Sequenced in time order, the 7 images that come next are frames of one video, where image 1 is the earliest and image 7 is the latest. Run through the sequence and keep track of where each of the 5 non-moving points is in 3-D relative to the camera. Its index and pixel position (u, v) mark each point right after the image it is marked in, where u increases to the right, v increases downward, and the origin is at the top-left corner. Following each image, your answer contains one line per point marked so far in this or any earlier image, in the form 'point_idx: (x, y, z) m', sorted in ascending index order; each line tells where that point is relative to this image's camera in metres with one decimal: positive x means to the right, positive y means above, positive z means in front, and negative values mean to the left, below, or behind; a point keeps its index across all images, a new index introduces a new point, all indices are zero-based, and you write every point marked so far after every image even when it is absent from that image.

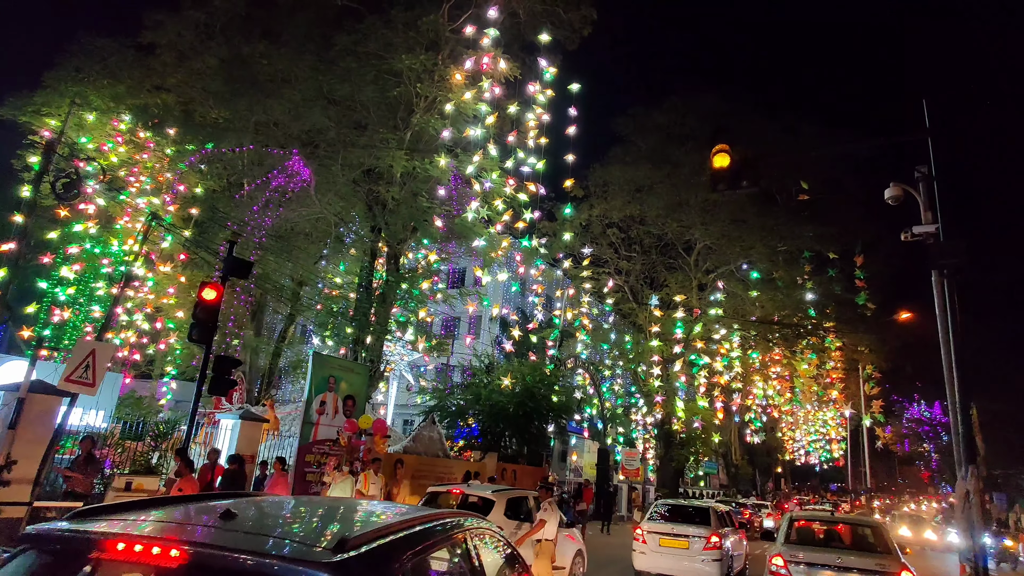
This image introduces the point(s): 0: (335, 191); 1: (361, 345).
0: (-4.7, +2.5, +16.2) m
1: (-4.1, -1.6, +16.5) m
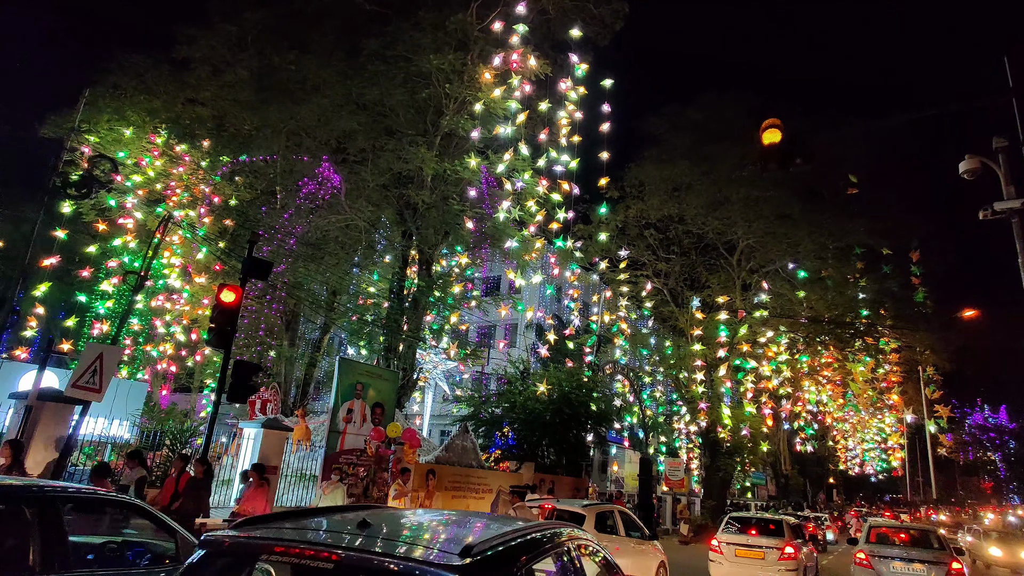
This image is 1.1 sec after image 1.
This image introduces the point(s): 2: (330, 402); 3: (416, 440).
0: (-3.9, +2.3, +16.0) m
1: (-3.1, -1.8, +16.2) m
2: (-2.8, -1.7, +9.2) m
3: (-1.6, -2.5, +9.7) m
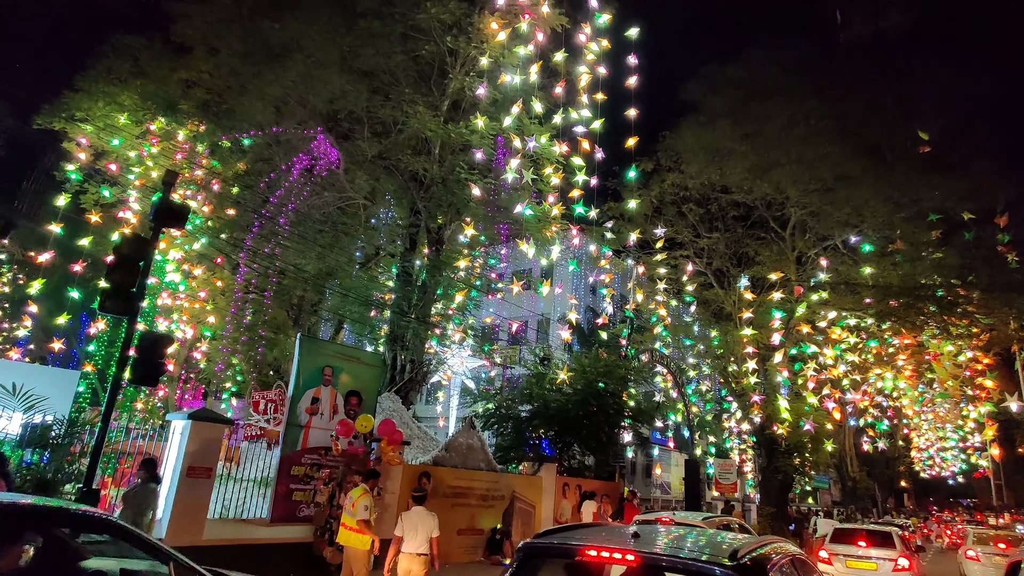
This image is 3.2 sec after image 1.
0: (-3.5, +2.7, +14.4) m
1: (-2.6, -1.3, +14.5) m
2: (-2.8, -1.3, +7.5) m
3: (-1.5, -1.9, +7.9) m
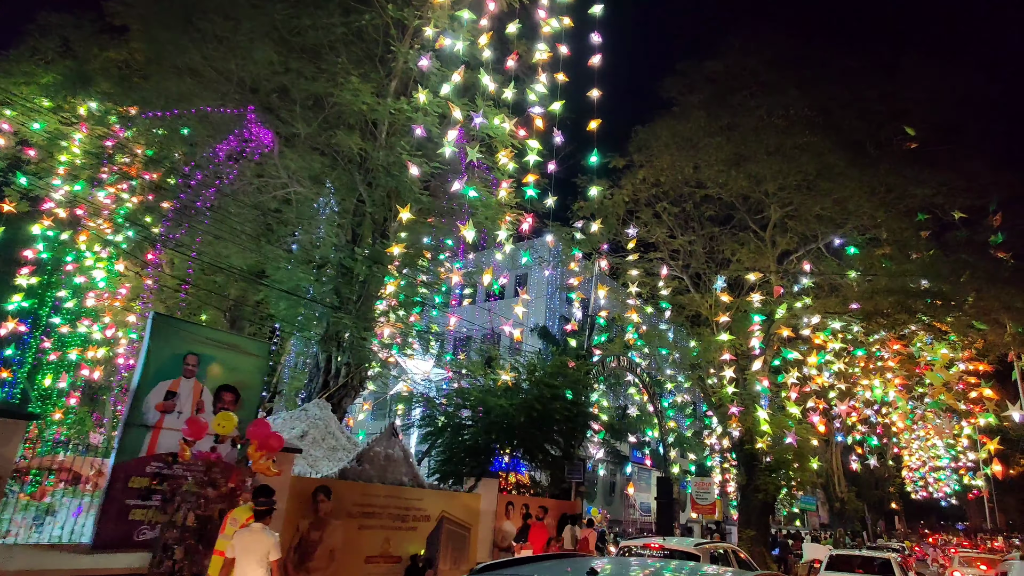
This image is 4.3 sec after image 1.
0: (-4.6, +2.8, +13.0) m
1: (-3.7, -1.2, +13.0) m
2: (-3.7, -0.9, +6.0) m
3: (-2.5, -1.6, +6.4) m
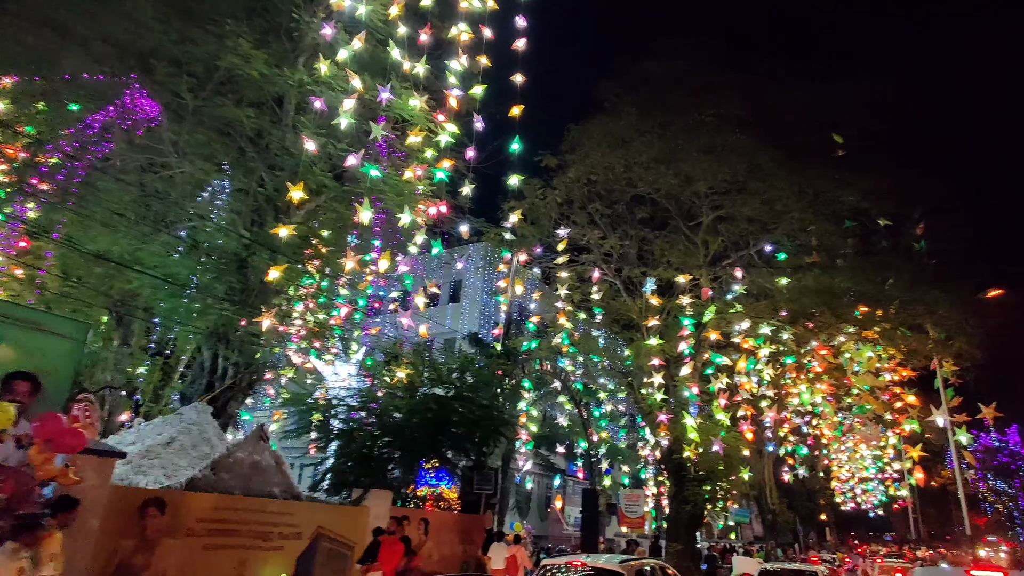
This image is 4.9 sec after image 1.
0: (-6.2, +3.0, +11.7) m
1: (-5.5, -1.1, +11.6) m
2: (-4.9, -0.6, +4.7) m
3: (-3.7, -1.3, +5.2) m
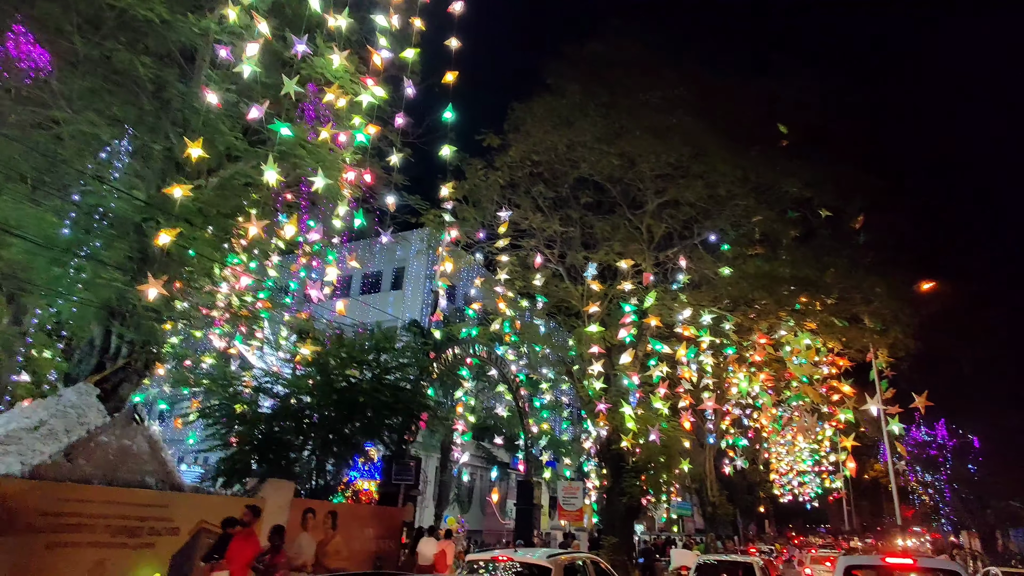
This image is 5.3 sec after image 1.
0: (-7.4, +3.5, +10.4) m
1: (-6.7, -0.6, +10.5) m
2: (-5.6, -0.1, +3.6) m
3: (-4.5, -0.9, +4.2) m
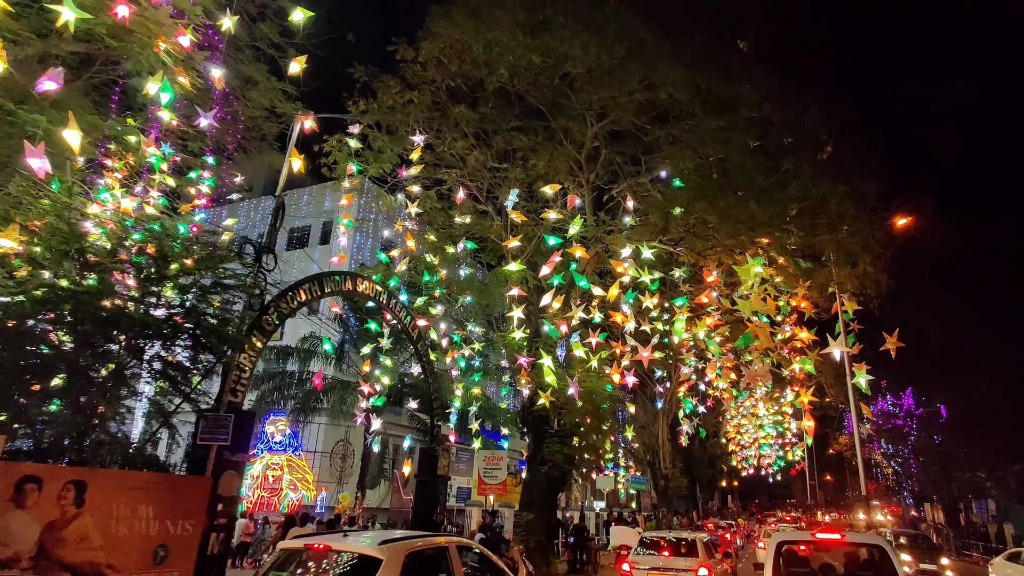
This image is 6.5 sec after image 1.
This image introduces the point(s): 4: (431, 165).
0: (-9.1, +4.8, +7.6) m
1: (-8.5, +0.7, +7.8) m
2: (-7.1, +0.9, +0.9) m
3: (-6.0, +0.2, +1.6) m
4: (-1.9, +3.0, +15.1) m
